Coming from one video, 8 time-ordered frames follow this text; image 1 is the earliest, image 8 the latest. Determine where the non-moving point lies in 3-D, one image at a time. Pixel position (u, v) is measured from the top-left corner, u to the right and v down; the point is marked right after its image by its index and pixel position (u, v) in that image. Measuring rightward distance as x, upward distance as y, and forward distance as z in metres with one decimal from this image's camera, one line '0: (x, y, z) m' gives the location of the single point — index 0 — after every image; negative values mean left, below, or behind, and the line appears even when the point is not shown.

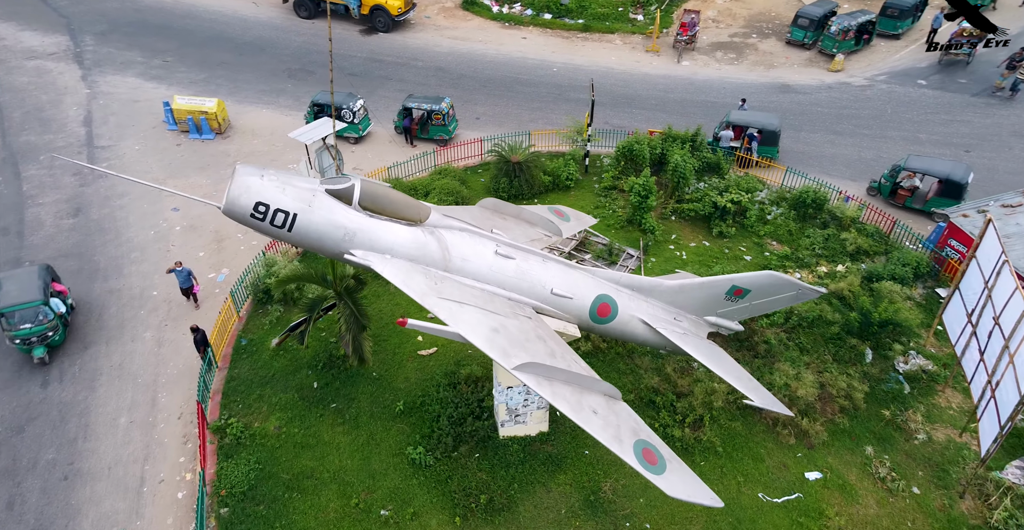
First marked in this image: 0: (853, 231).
0: (+10.6, +1.1, +17.0) m
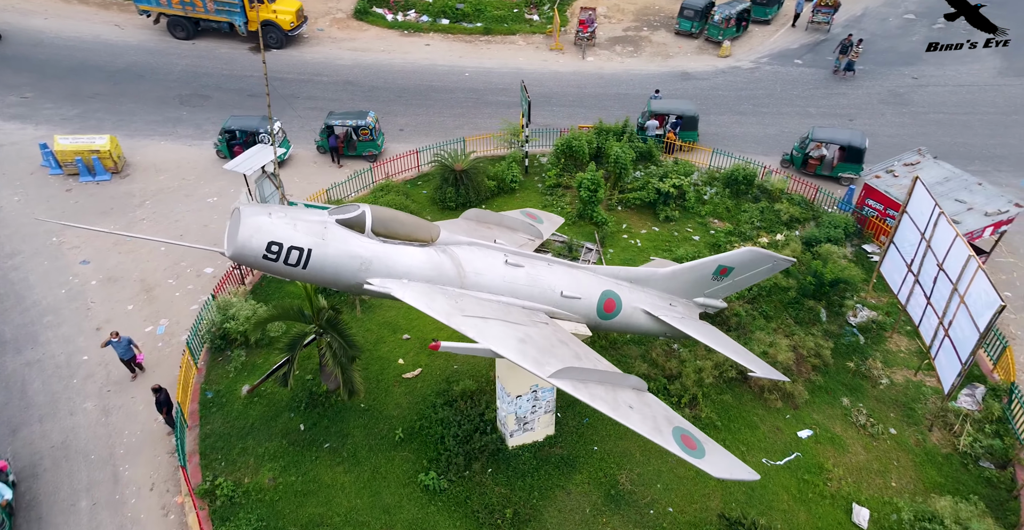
0: (+9.0, +2.2, +18.4) m
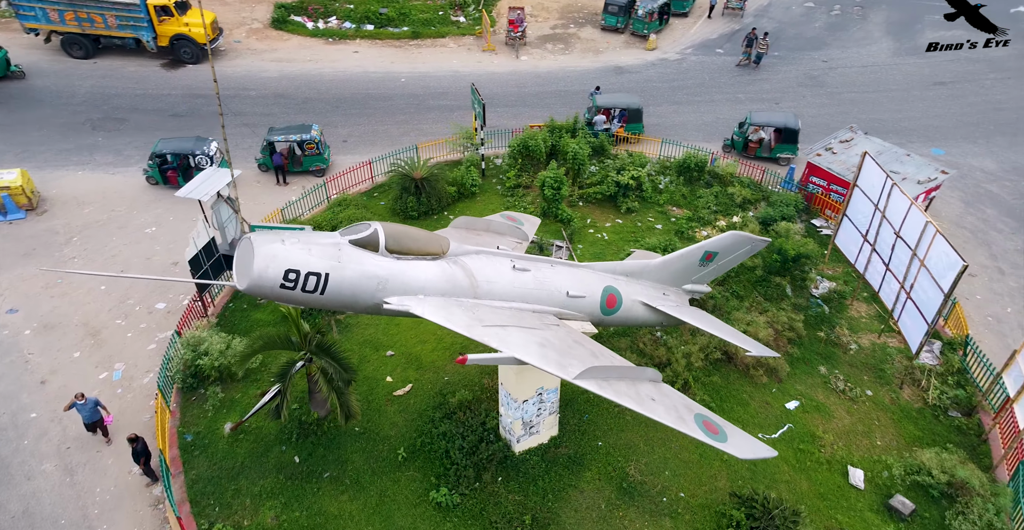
0: (+7.7, +2.8, +19.1) m
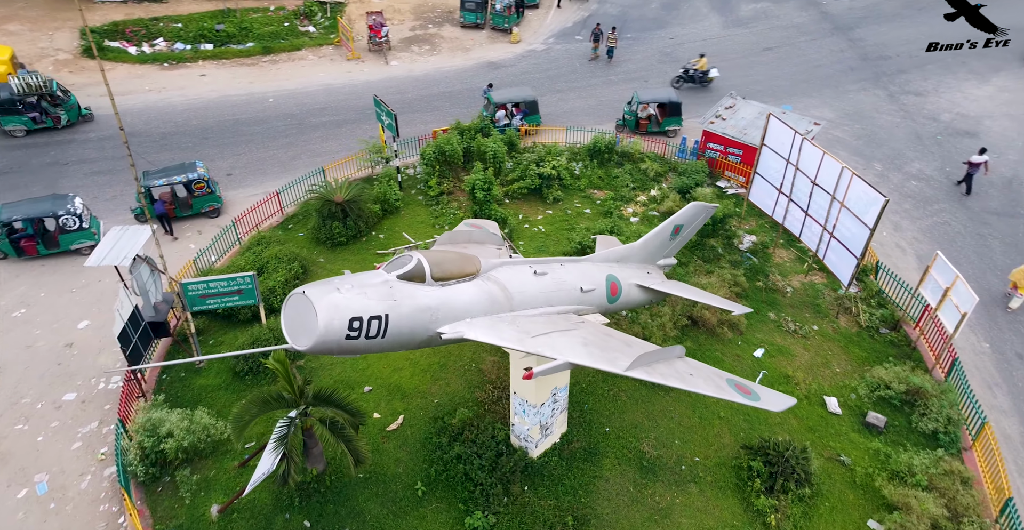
0: (+4.8, +3.9, +20.3) m
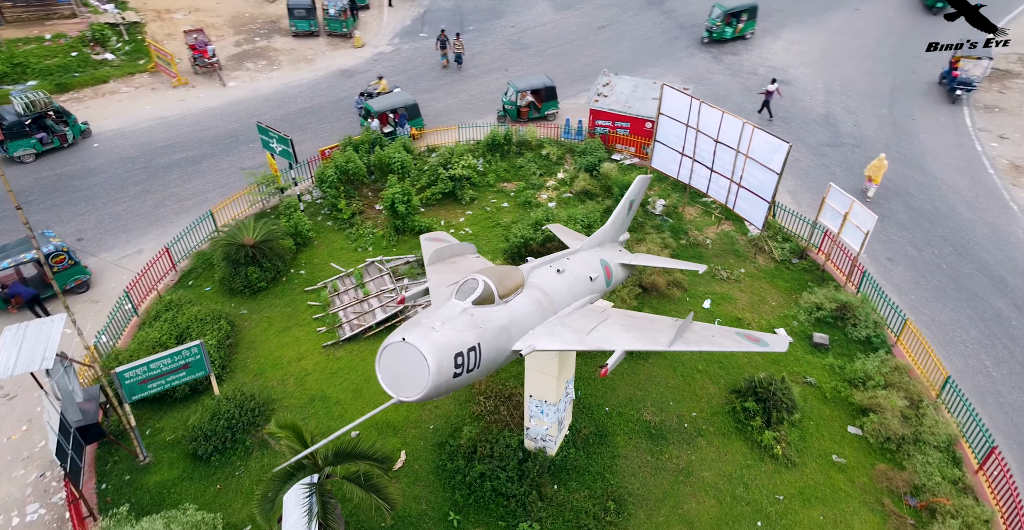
0: (+1.0, +4.5, +20.8) m
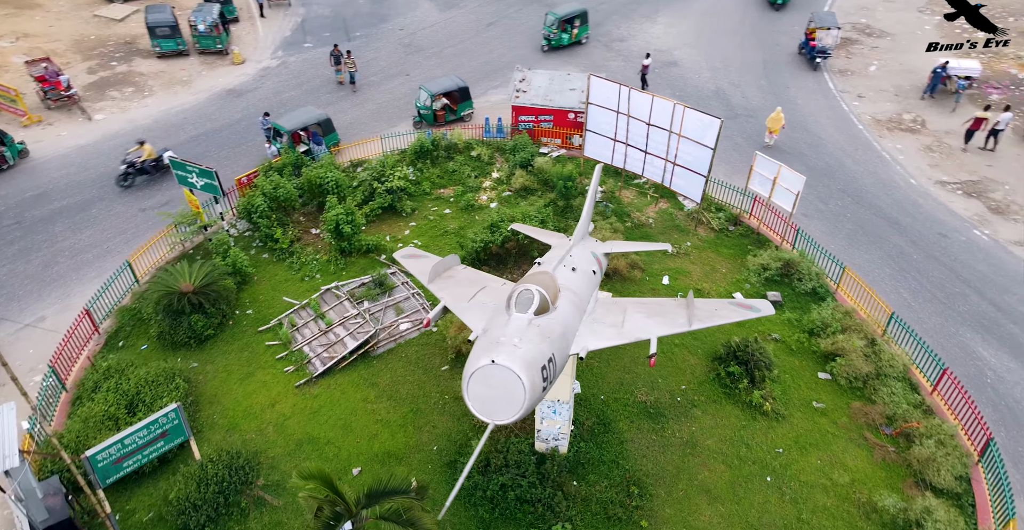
0: (-1.6, +4.4, +20.7) m
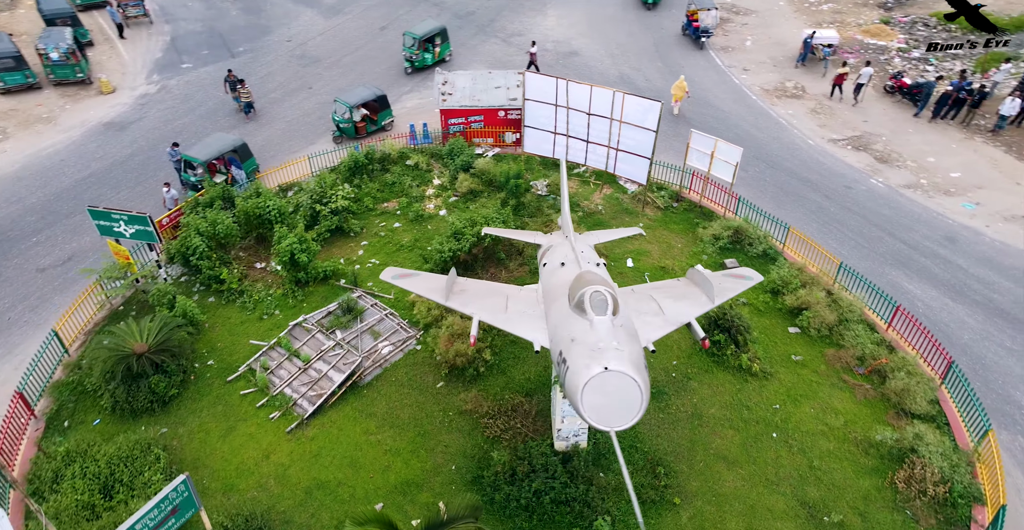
0: (-4.0, +3.9, +20.2) m
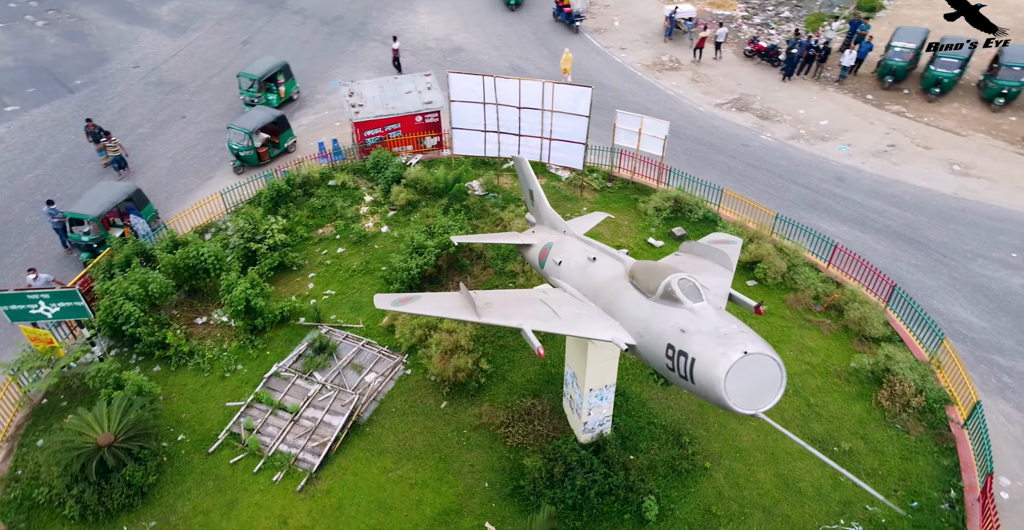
0: (-6.5, +3.0, +19.1) m
